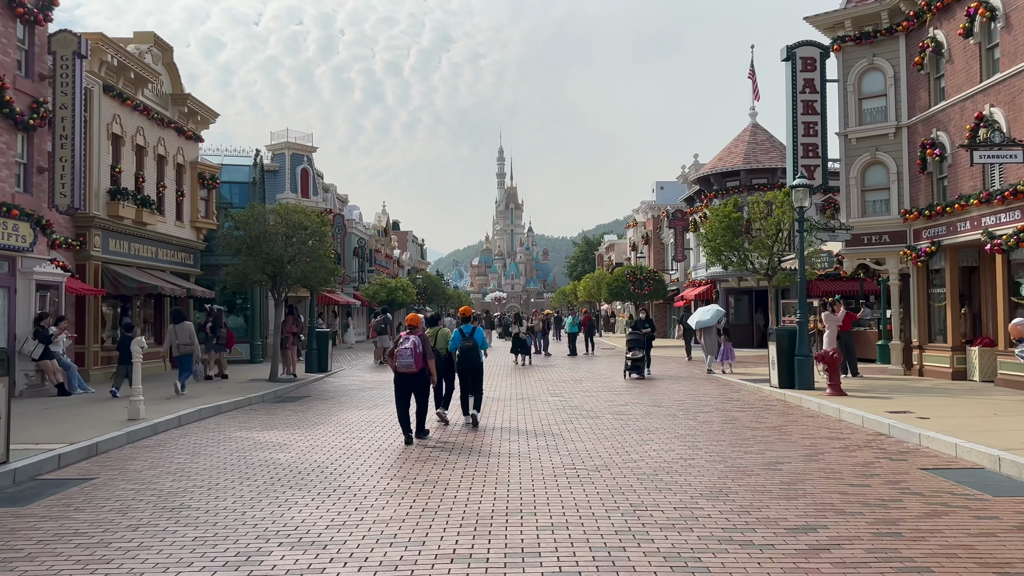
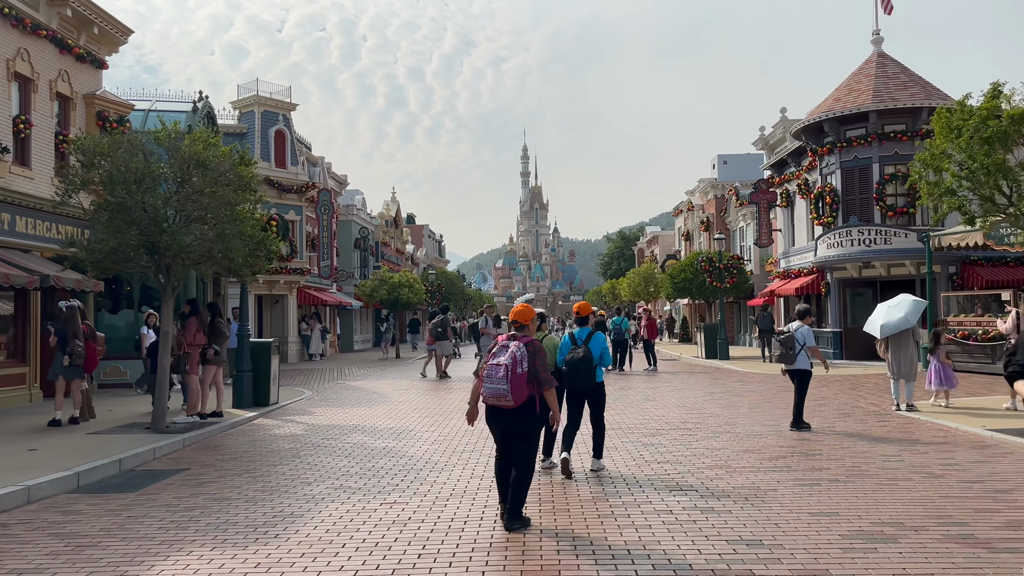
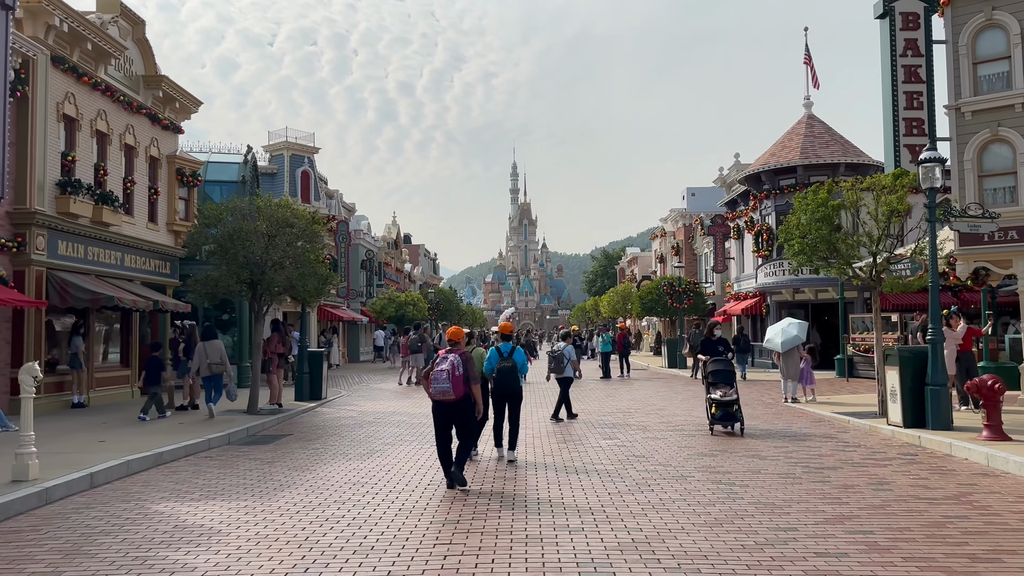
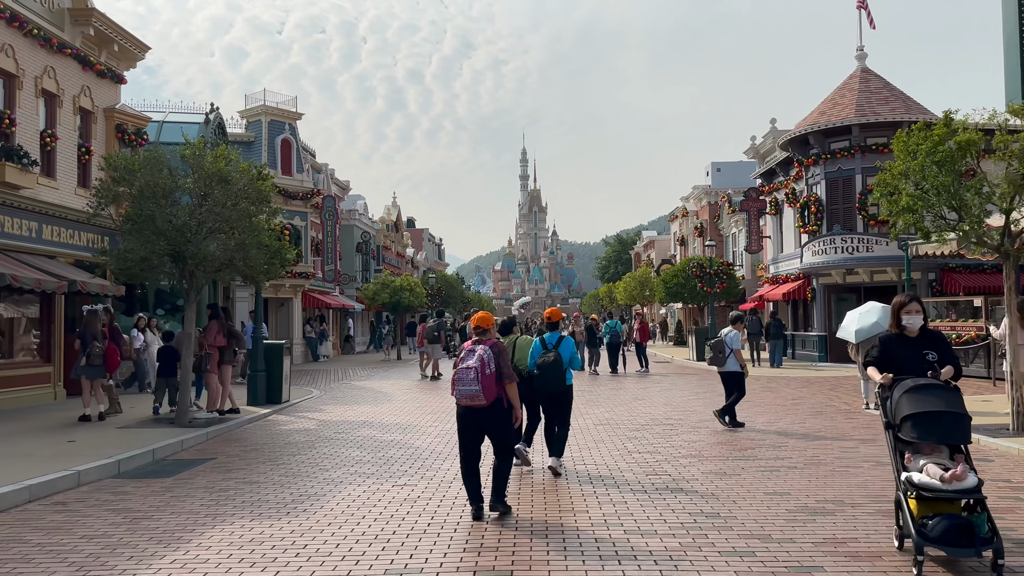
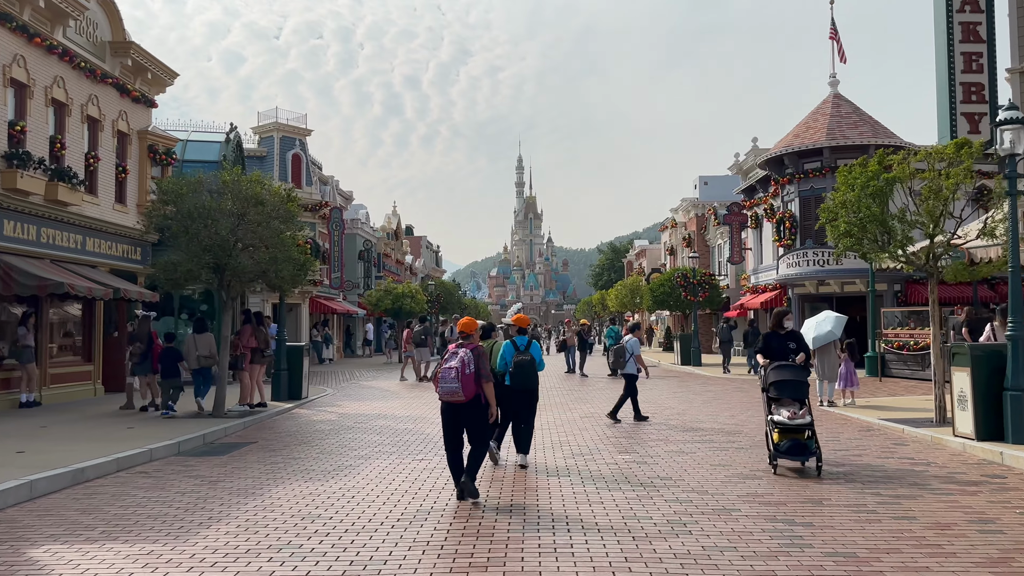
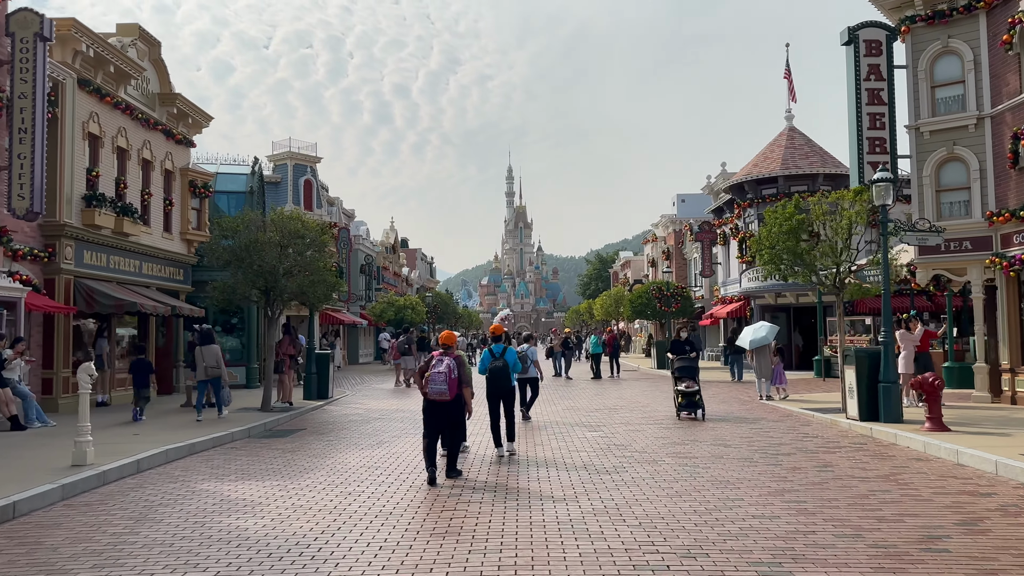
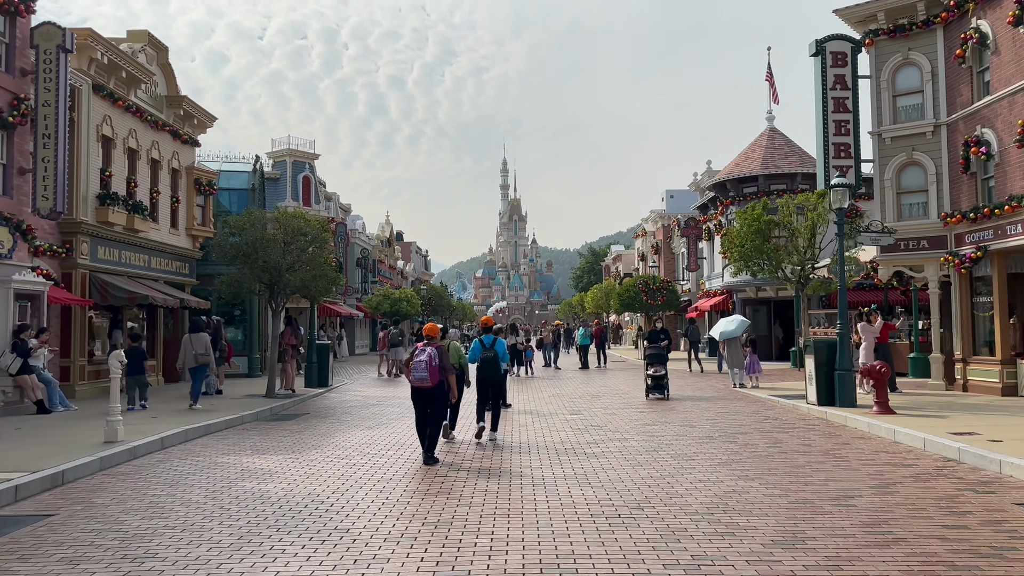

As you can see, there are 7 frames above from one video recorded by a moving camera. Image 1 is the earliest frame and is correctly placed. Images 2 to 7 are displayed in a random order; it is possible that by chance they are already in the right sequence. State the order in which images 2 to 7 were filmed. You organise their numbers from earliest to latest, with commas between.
7, 6, 3, 5, 4, 2
